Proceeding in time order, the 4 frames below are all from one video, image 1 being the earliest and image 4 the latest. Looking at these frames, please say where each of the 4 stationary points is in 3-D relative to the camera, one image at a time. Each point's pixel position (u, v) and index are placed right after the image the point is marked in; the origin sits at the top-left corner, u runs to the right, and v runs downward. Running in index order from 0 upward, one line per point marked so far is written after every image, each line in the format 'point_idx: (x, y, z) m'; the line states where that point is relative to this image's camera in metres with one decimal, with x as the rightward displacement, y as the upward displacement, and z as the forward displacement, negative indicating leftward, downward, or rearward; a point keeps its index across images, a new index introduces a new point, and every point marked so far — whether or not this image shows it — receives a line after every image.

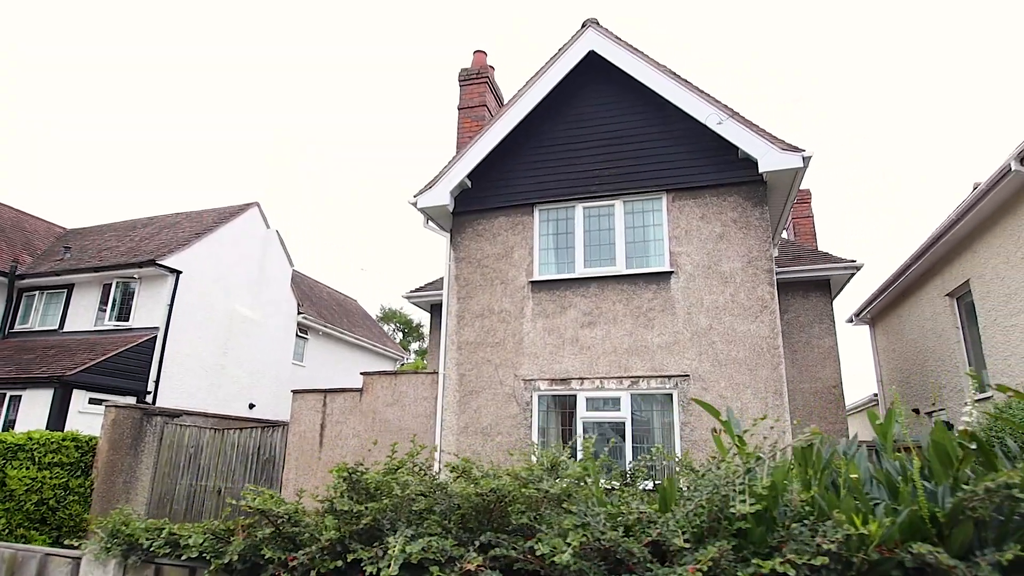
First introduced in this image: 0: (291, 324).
0: (-7.2, -1.1, +19.1) m
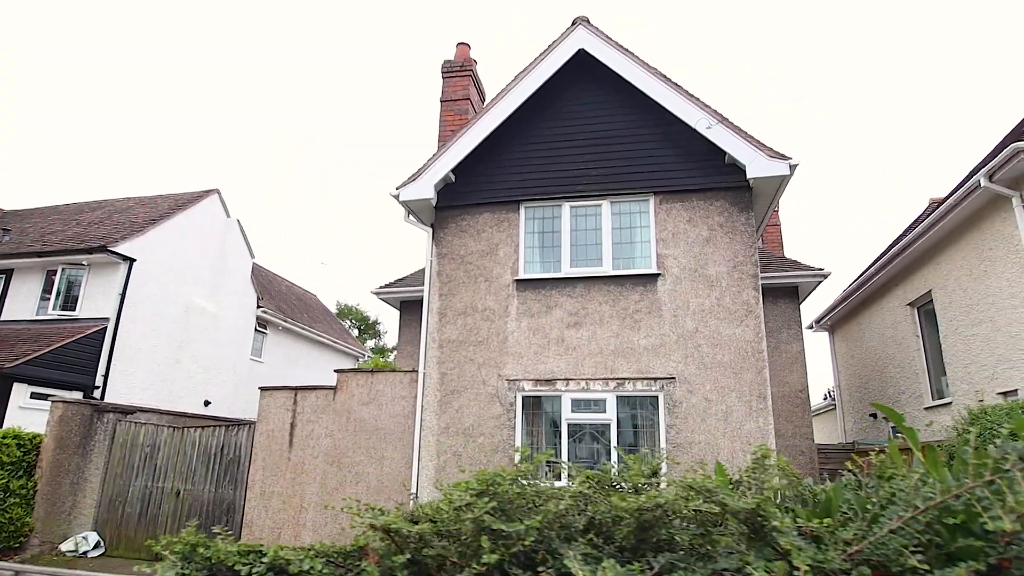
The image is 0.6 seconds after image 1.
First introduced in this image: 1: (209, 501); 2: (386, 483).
0: (-8.2, -0.9, +18.3) m
1: (-5.2, -3.7, +10.1) m
2: (-2.0, -3.1, +9.5) m
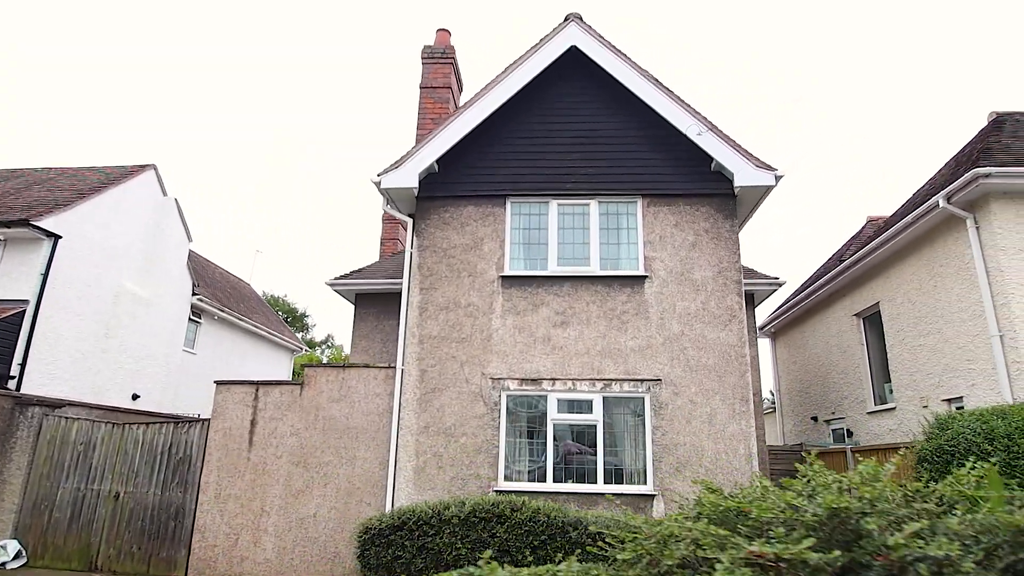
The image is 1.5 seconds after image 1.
0: (-9.4, -0.5, +17.0) m
1: (-5.6, -3.4, +9.2) m
2: (-2.3, -3.0, +9.0) m
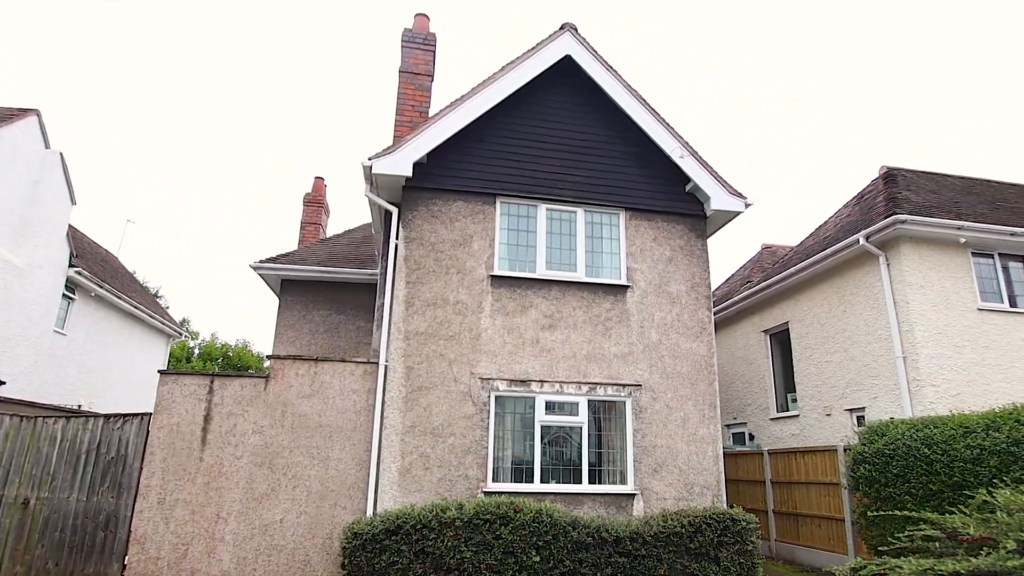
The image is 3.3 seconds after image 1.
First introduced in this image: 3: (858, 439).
0: (-11.1, +0.3, +14.5) m
1: (-5.8, -3.0, +7.9) m
2: (-2.6, -2.8, +8.4) m
3: (+5.4, -2.3, +9.1) m
